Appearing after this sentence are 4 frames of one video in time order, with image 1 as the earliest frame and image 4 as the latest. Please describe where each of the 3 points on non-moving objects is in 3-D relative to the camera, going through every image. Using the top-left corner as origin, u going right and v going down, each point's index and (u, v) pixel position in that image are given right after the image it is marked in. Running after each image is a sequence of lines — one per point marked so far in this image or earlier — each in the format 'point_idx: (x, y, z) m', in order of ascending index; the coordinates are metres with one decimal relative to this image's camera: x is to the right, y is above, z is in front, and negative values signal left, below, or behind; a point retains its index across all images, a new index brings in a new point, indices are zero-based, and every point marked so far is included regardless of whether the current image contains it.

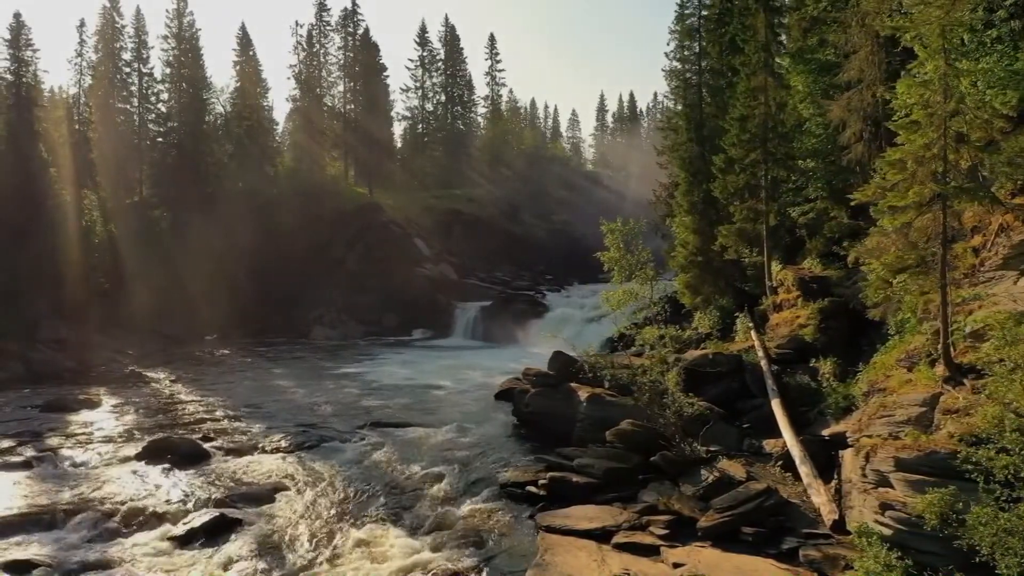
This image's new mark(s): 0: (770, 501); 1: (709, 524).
0: (+5.3, -4.4, +13.1) m
1: (+4.0, -4.7, +12.8) m
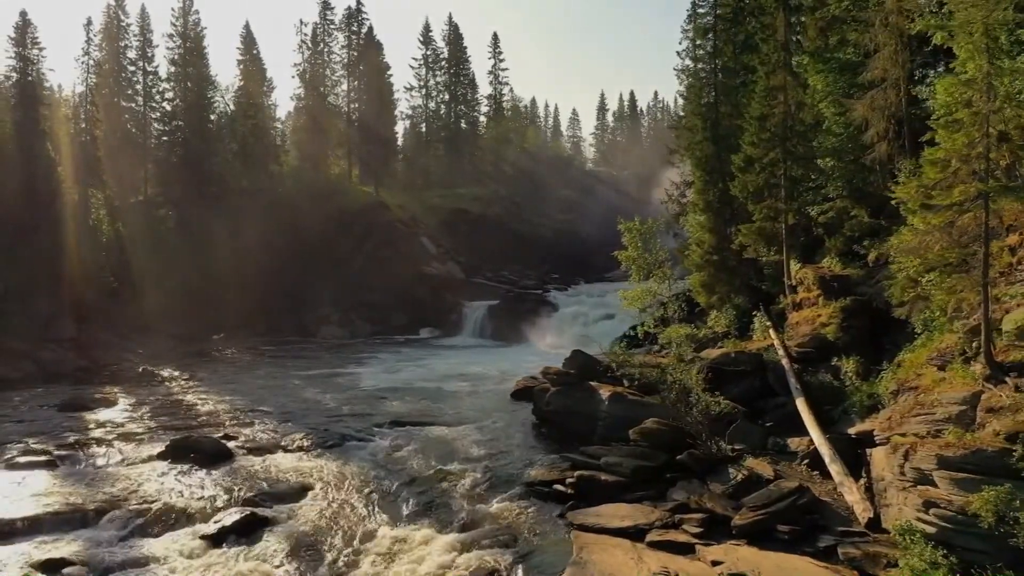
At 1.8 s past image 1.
0: (+6.0, -4.3, +13.2) m
1: (+4.7, -4.7, +12.9) m
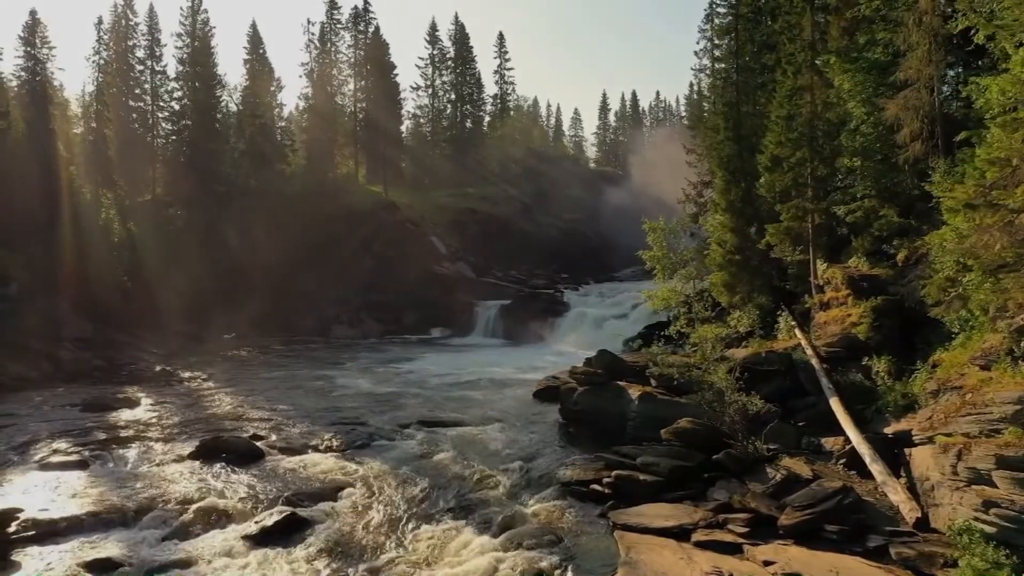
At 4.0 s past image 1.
0: (+7.0, -4.3, +13.2) m
1: (+5.6, -4.7, +12.9) m
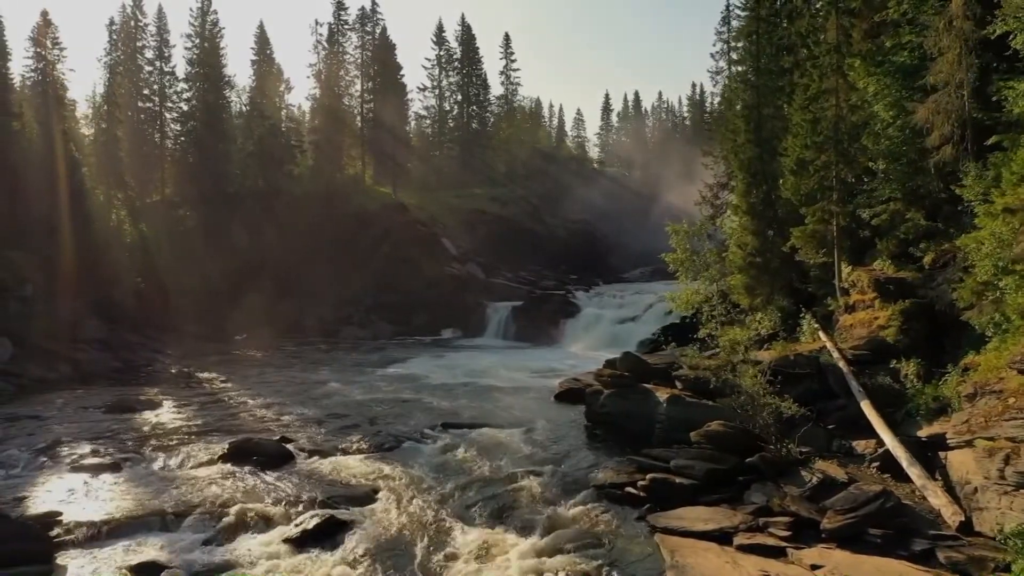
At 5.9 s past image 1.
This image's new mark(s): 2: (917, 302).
0: (+7.8, -4.4, +13.2) m
1: (+6.5, -4.8, +12.9) m
2: (+12.4, -0.4, +19.7) m
